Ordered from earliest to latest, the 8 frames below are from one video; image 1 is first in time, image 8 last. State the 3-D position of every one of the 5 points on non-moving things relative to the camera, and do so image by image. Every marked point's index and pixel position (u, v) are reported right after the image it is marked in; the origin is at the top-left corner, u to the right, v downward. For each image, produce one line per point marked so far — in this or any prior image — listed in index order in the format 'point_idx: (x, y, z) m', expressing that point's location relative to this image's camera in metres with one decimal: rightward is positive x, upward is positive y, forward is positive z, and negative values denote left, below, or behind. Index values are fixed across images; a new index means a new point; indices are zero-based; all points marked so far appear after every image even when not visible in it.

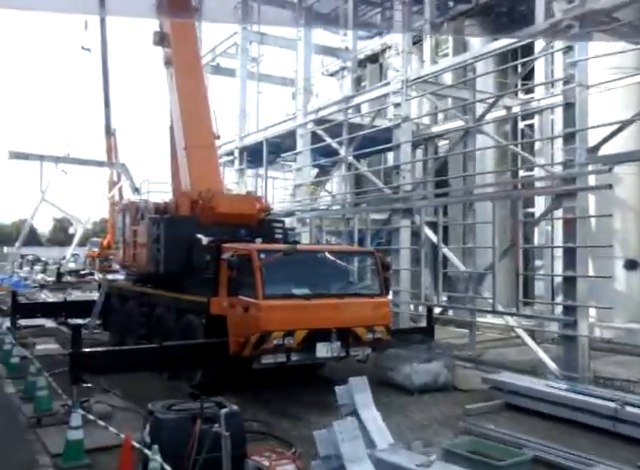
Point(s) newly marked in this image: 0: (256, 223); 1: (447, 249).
0: (-1.3, +0.3, +10.9) m
1: (+3.5, -0.4, +14.9) m
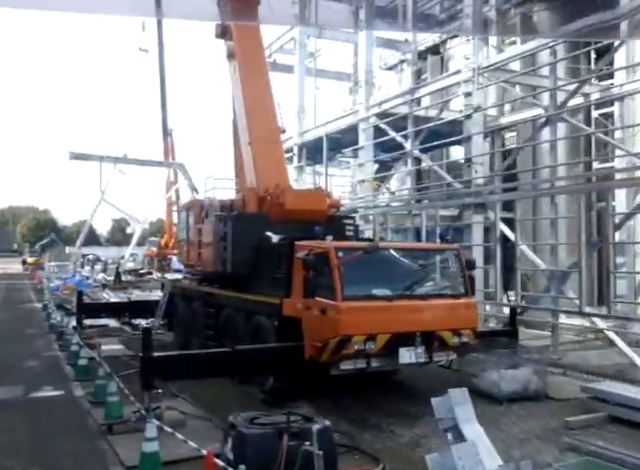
0: (+0.1, +0.3, +10.3) m
1: (+5.3, -0.3, +13.8) m
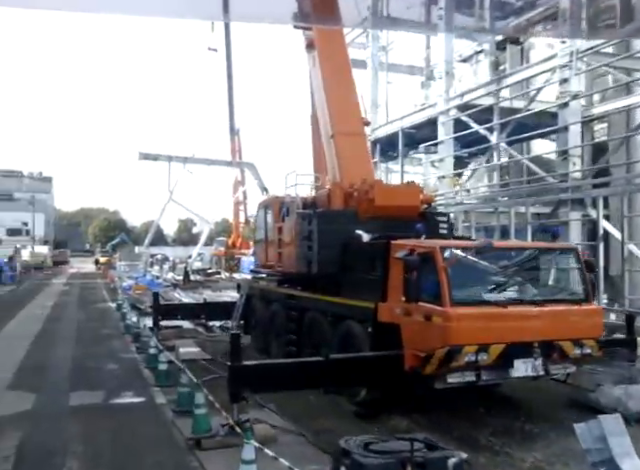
0: (+1.7, +0.3, +9.4) m
1: (+7.2, -0.3, +12.4) m
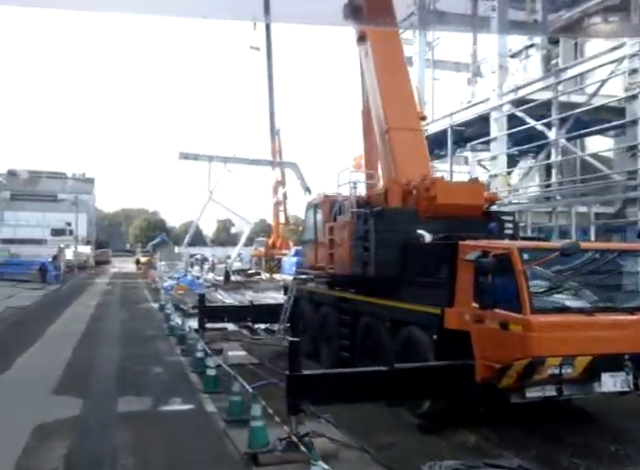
0: (+2.6, +0.3, +8.7) m
1: (+8.3, -0.3, +11.4) m
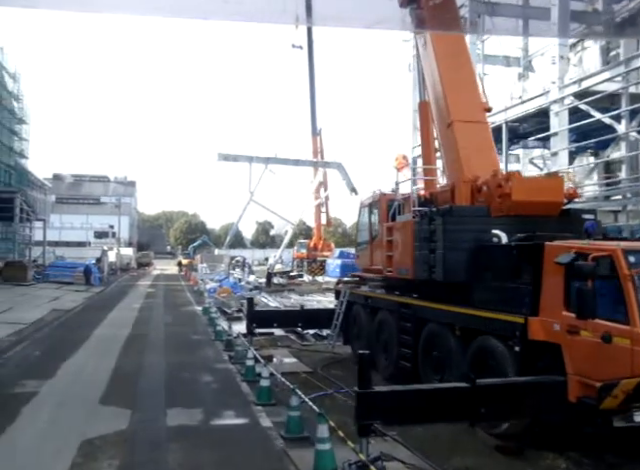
0: (+3.5, +0.3, +7.9) m
1: (+9.4, -0.3, +10.2) m
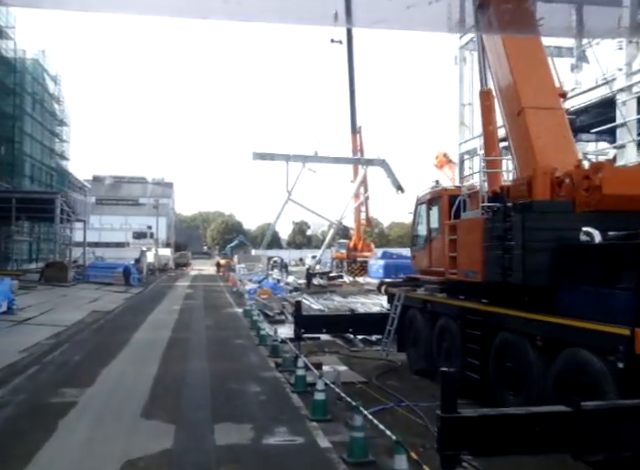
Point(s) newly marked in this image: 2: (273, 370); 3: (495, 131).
0: (+4.3, +0.4, +6.9) m
1: (+10.3, -0.3, +8.8) m
2: (-0.9, -2.5, +9.8) m
3: (+3.2, +1.9, +9.8) m
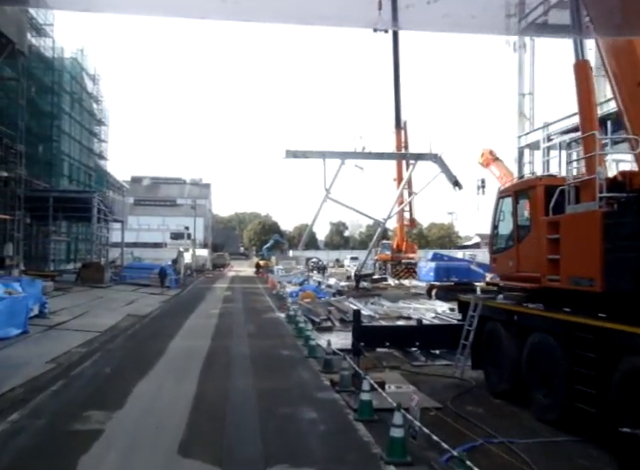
0: (+5.1, +0.4, +5.2) m
1: (+11.2, -0.2, +6.7) m
2: (+0.1, -2.4, +8.5) m
3: (+4.2, +1.9, +8.2) m
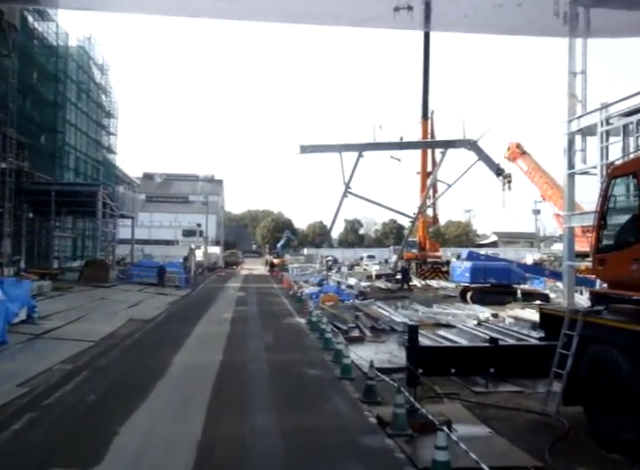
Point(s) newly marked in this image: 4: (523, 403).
0: (+5.6, +0.5, +2.9) m
1: (+11.7, -0.2, +4.3) m
2: (+0.7, -2.3, +6.3) m
3: (+4.7, +2.0, +6.0) m
4: (+2.9, -2.4, +7.7) m
